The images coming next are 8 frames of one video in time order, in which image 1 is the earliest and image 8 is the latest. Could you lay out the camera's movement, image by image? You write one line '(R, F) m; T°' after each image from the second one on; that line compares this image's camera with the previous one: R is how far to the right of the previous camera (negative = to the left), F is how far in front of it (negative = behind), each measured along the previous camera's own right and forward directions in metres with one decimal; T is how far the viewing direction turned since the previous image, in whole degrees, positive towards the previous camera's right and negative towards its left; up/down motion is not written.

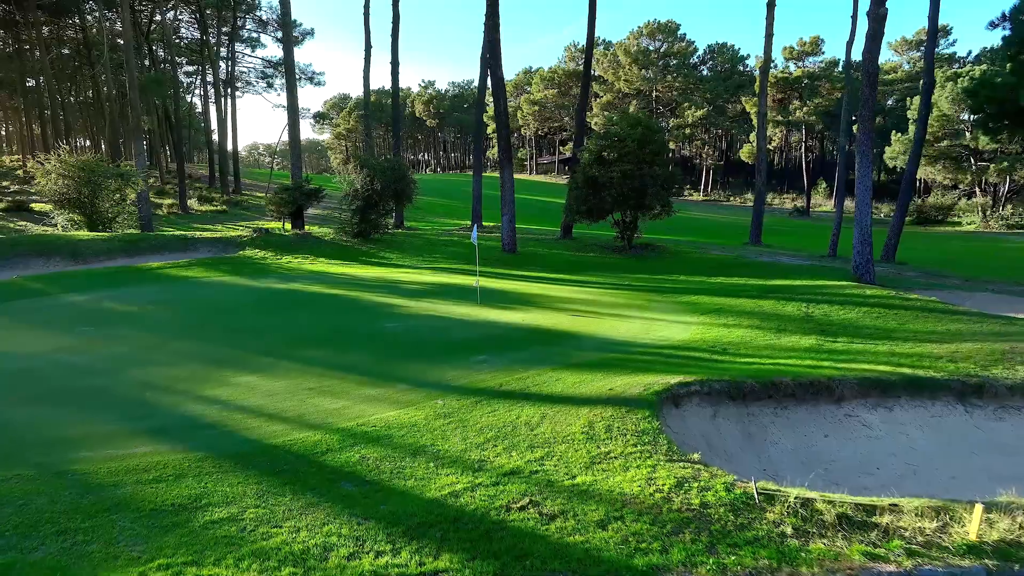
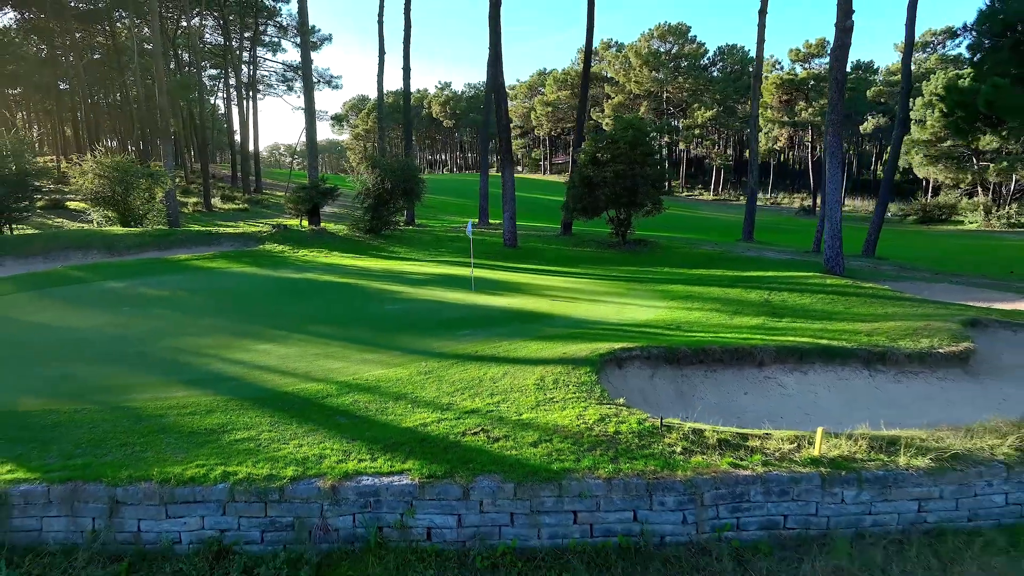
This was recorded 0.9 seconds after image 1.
(+0.4, -1.1) m; -2°
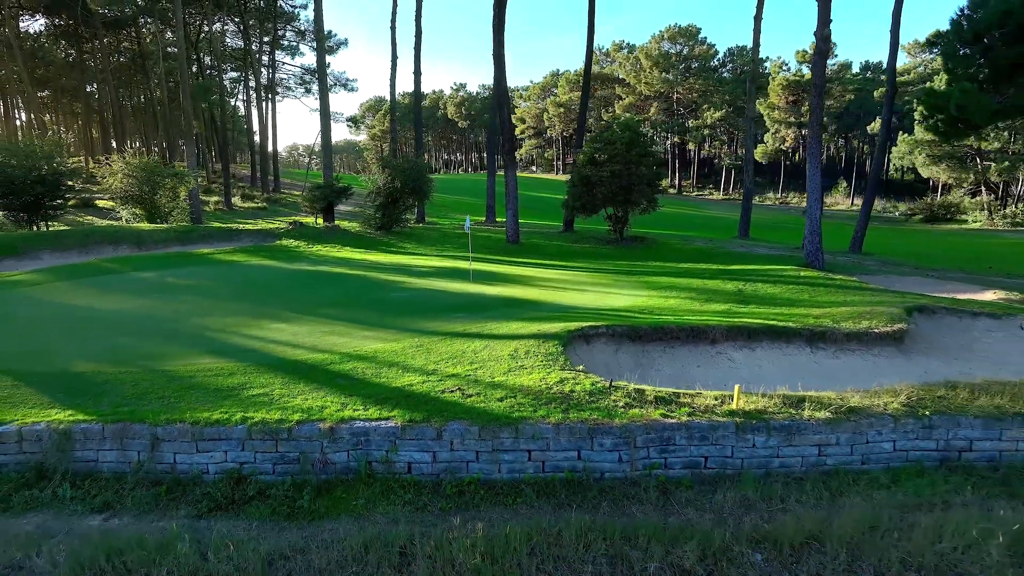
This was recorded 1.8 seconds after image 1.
(+0.4, -0.9) m; -1°
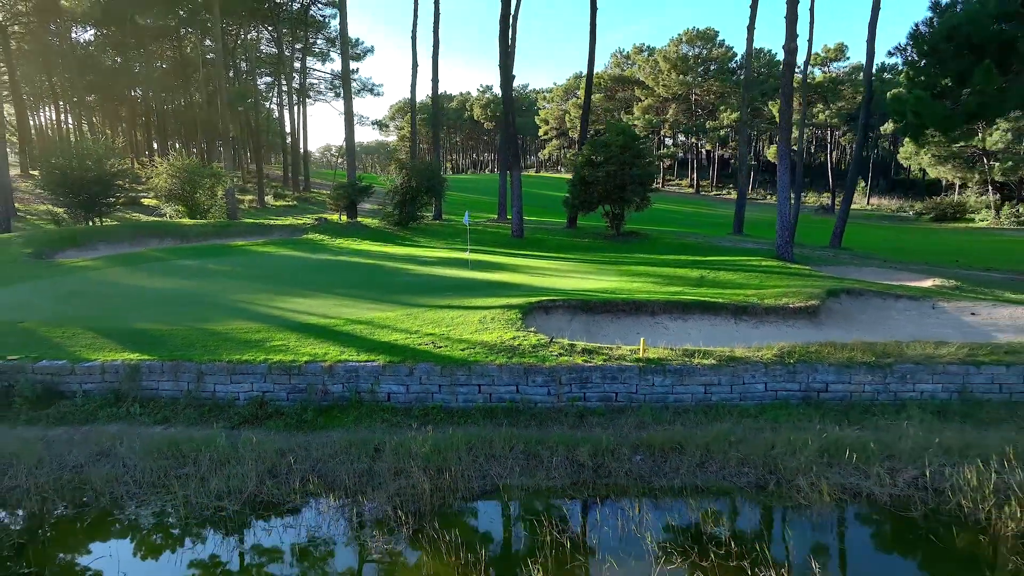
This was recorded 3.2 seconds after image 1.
(+0.7, -1.6) m; -2°
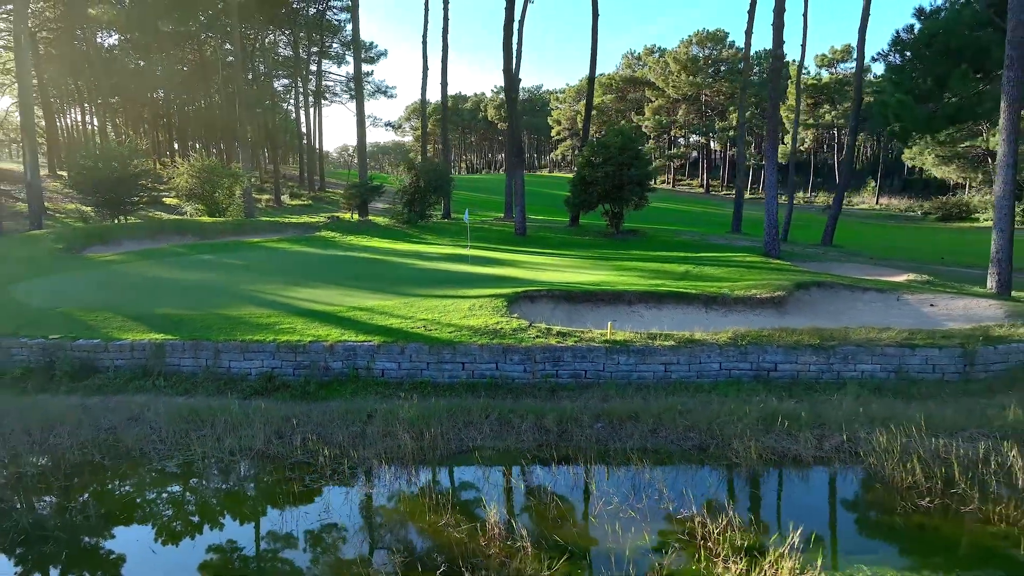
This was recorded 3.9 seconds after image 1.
(+0.4, -0.8) m; -1°
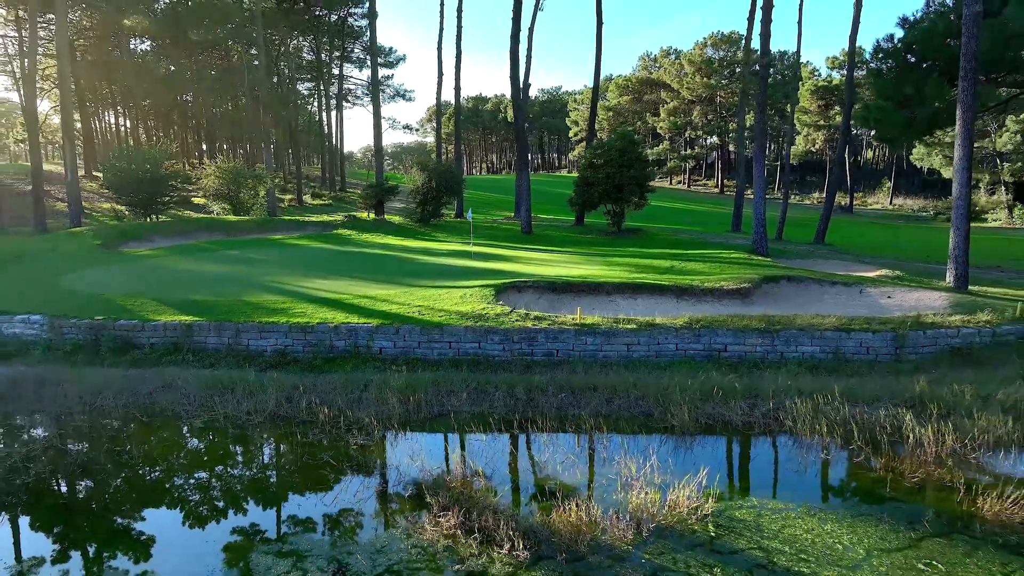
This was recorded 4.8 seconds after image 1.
(+0.5, -1.0) m; -2°
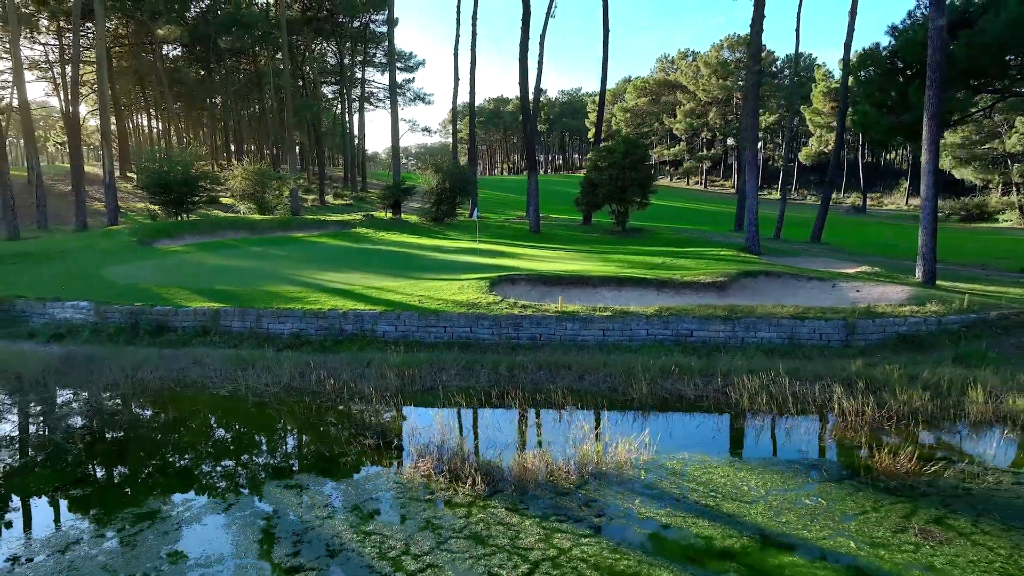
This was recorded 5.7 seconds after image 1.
(+0.5, -1.0) m; -2°
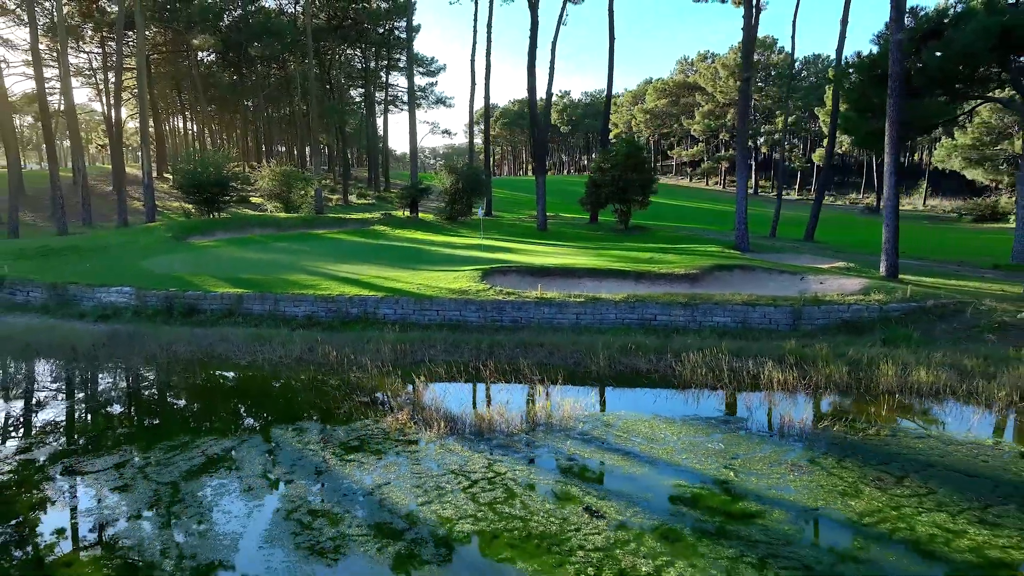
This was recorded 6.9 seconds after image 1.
(+0.7, -1.2) m; -2°
